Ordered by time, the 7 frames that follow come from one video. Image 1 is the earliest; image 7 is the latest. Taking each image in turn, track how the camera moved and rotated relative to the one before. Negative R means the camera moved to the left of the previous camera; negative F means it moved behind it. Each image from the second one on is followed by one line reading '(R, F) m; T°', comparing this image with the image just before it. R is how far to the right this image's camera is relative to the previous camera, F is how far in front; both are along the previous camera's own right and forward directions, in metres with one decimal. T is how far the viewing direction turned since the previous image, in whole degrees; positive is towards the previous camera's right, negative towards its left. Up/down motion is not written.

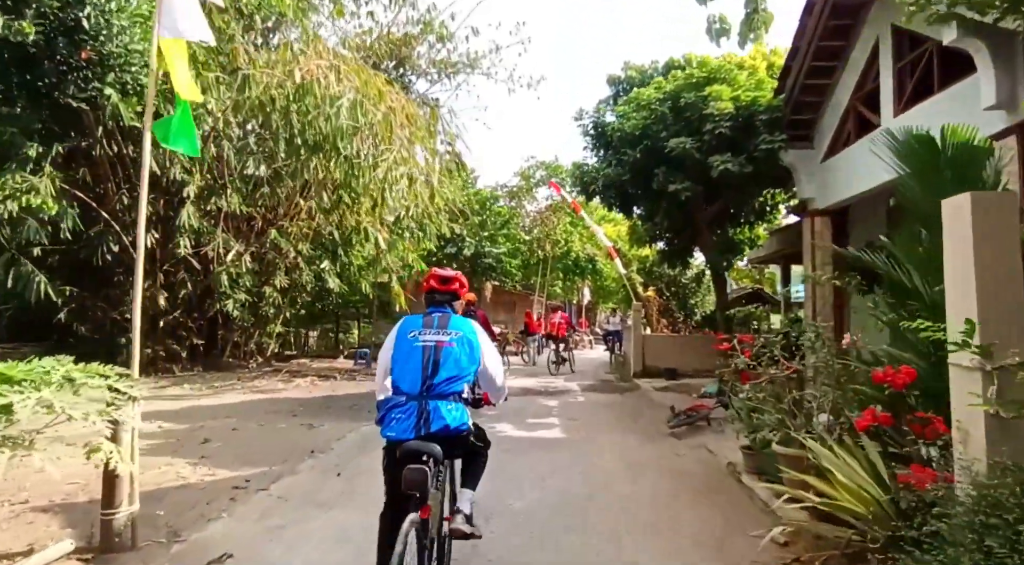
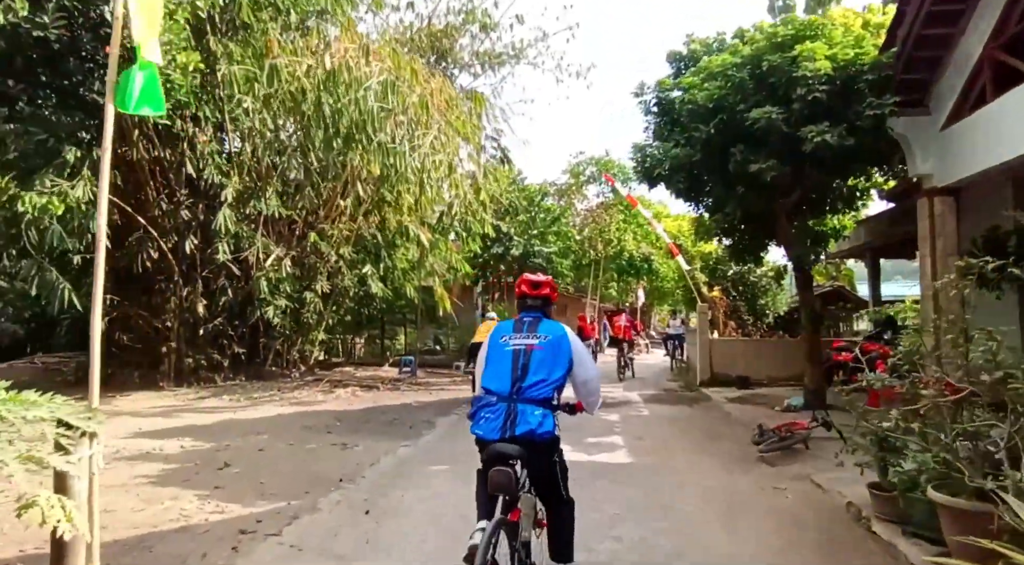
(-0.1, +1.0) m; -4°
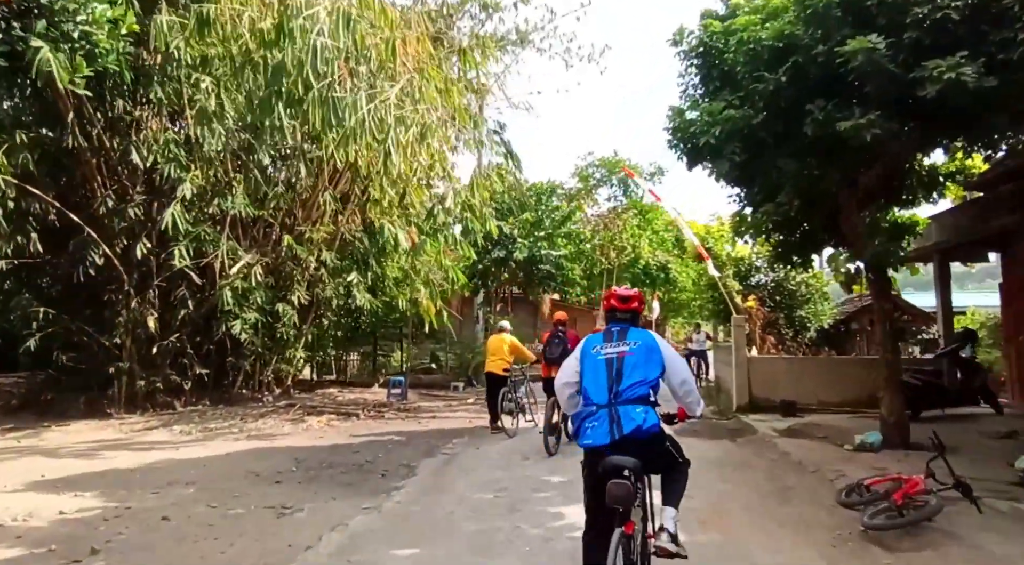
(+0.1, +2.0) m; -1°
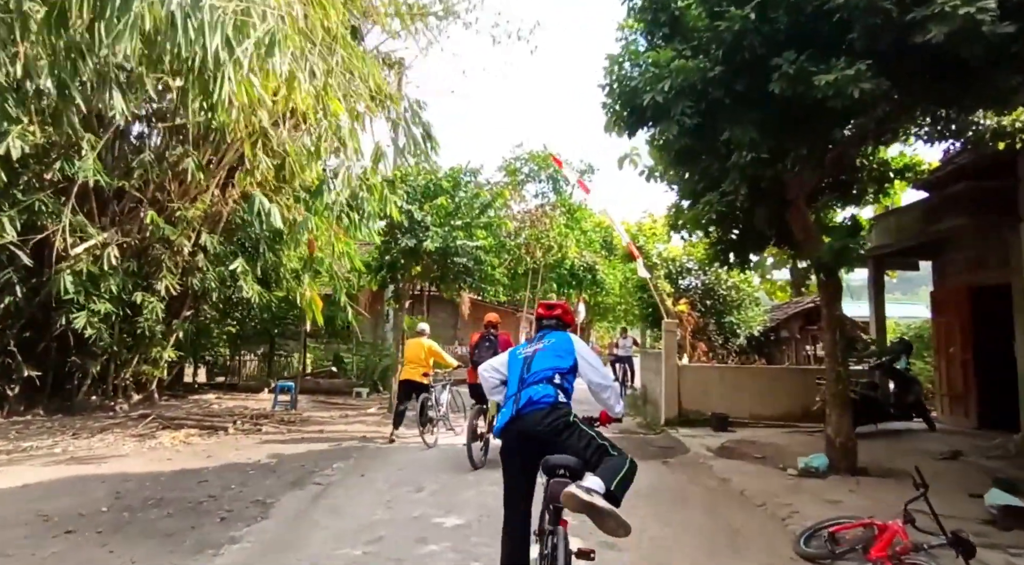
(+0.3, +1.4) m; +6°
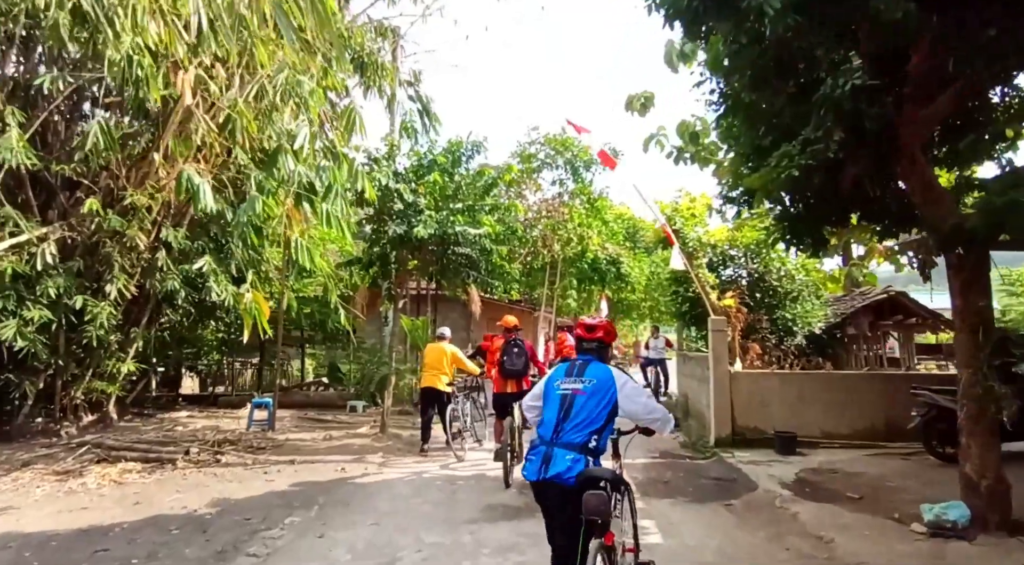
(+0.1, +1.9) m; -2°
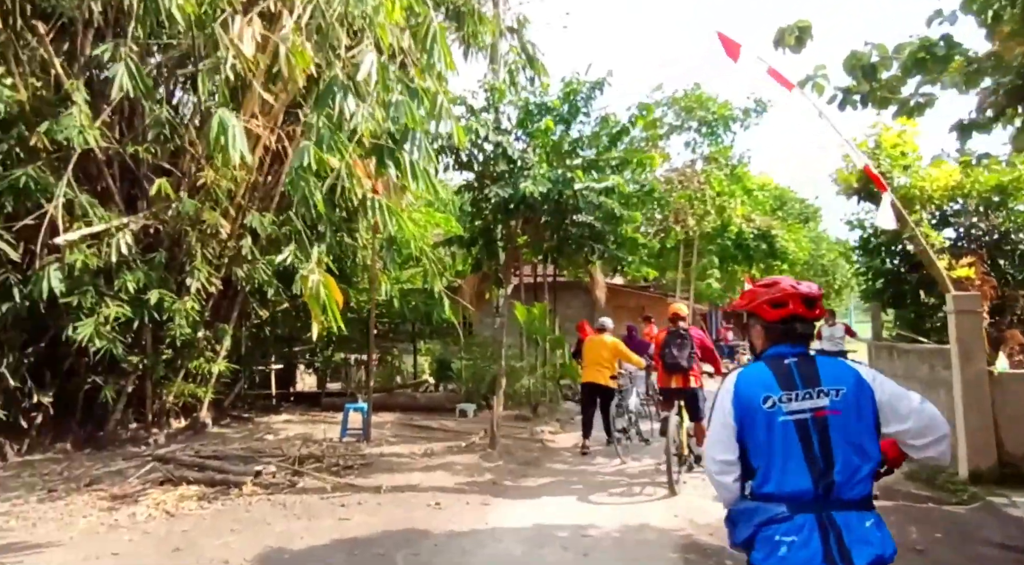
(-0.2, +2.0) m; -10°
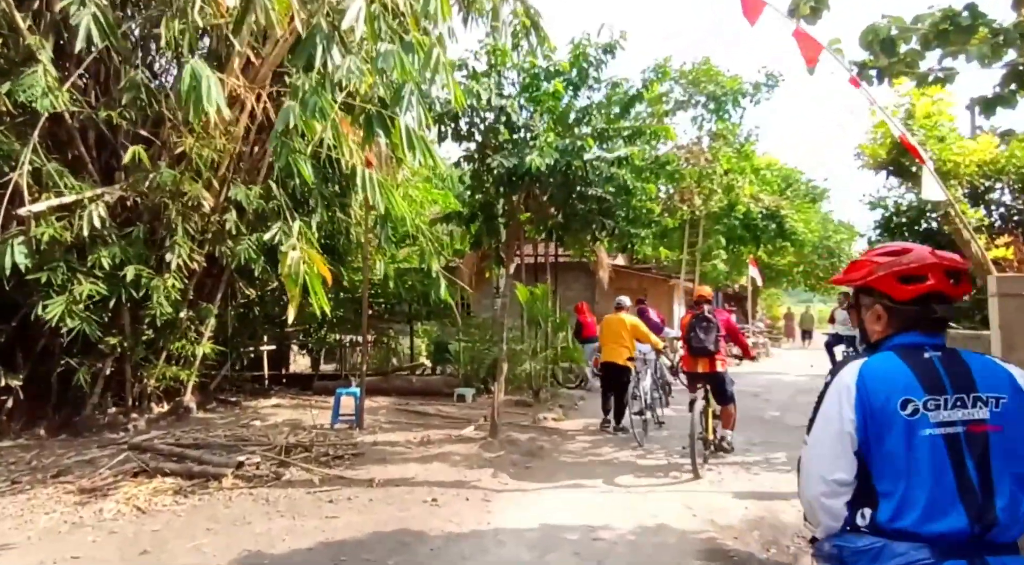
(-0.1, +0.5) m; 0°
